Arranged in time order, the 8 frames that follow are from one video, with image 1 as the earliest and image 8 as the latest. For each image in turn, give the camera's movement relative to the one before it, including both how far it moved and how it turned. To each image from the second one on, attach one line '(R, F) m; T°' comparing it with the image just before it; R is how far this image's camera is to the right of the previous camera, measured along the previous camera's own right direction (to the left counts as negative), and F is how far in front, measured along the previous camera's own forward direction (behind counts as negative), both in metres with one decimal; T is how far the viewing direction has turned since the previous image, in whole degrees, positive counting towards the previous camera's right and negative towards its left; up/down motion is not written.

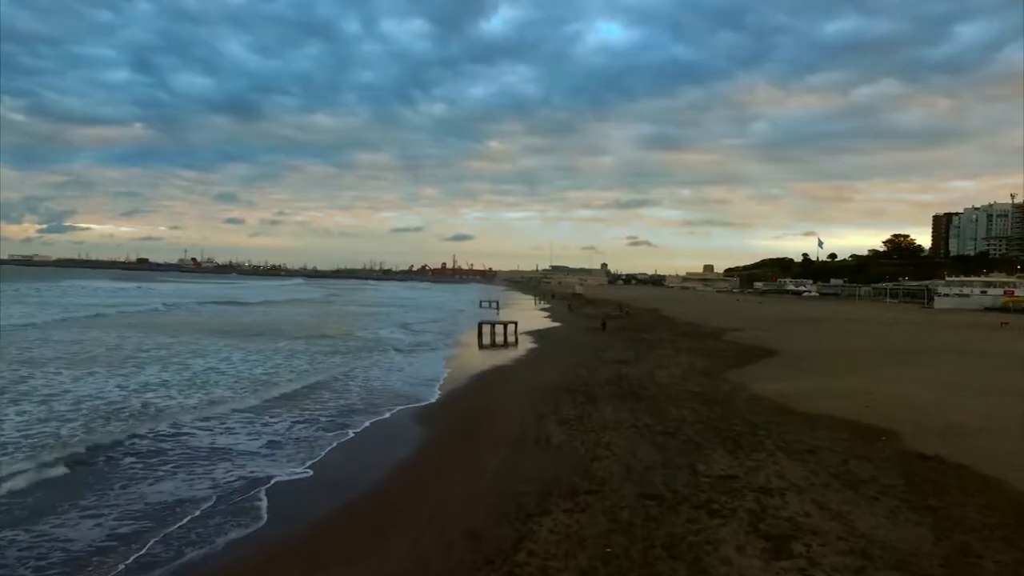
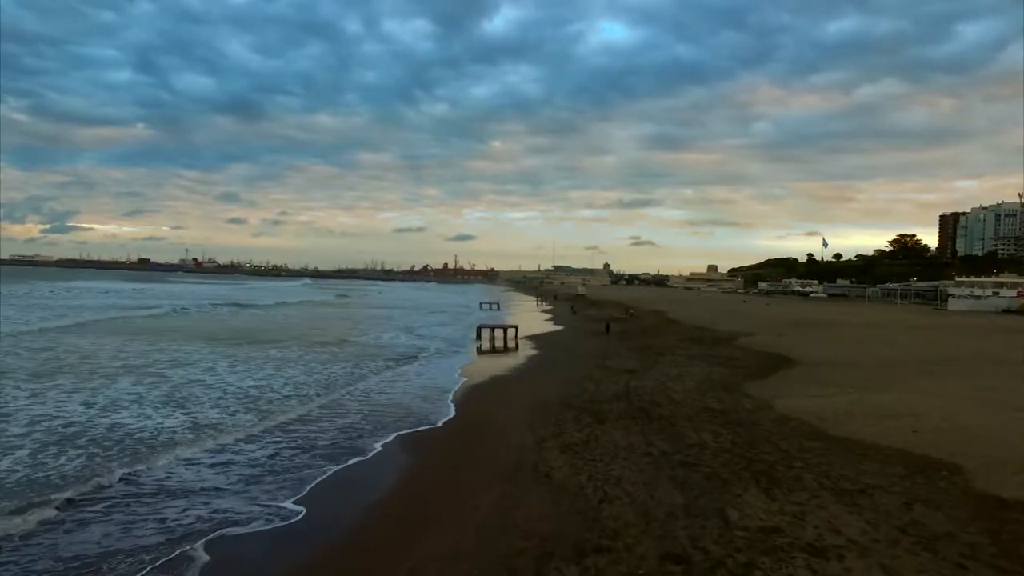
(+0.1, +1.3) m; 0°
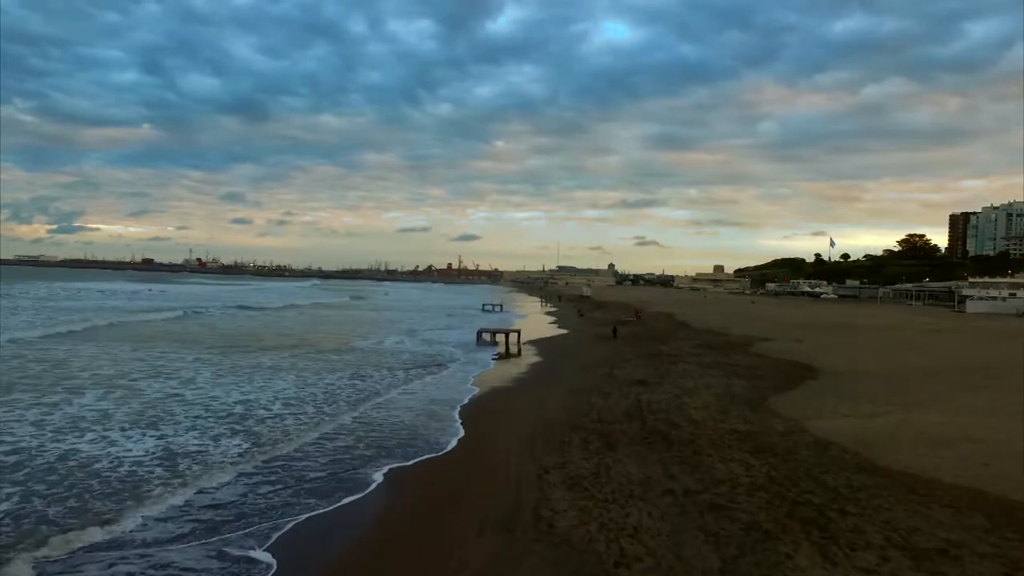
(+0.1, +1.4) m; 0°
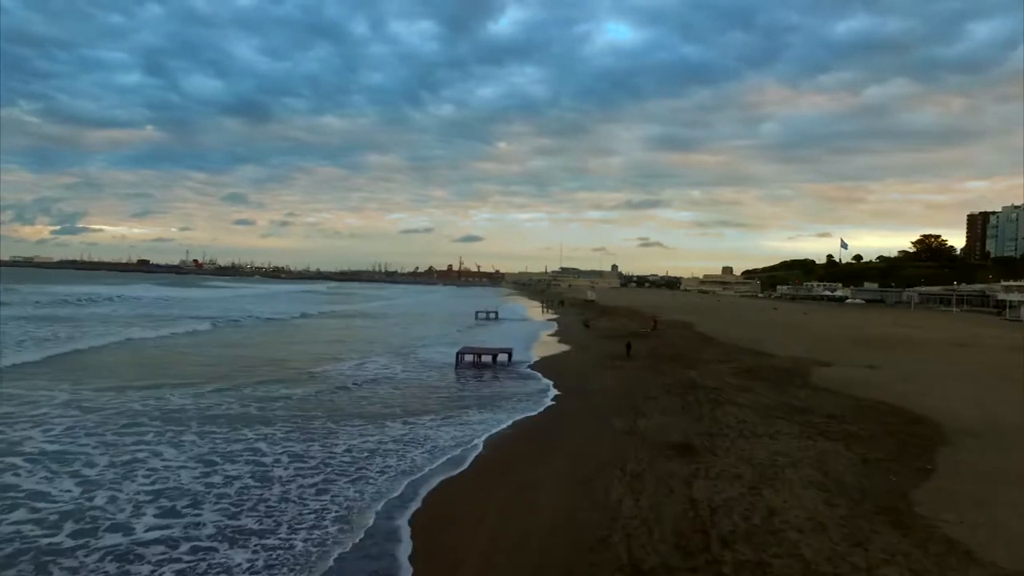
(+0.3, +4.9) m; 0°
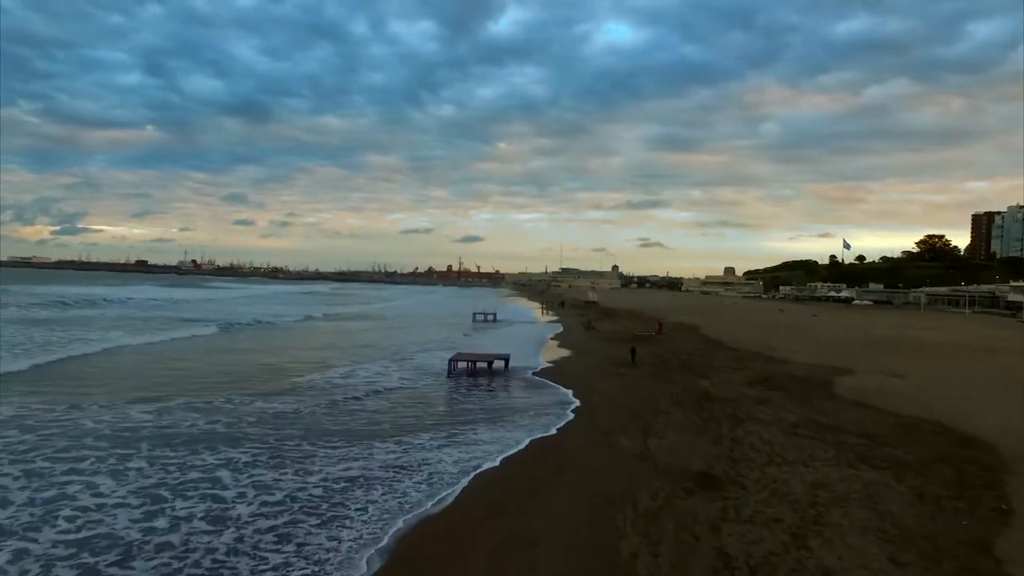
(0.0, +1.3) m; 0°
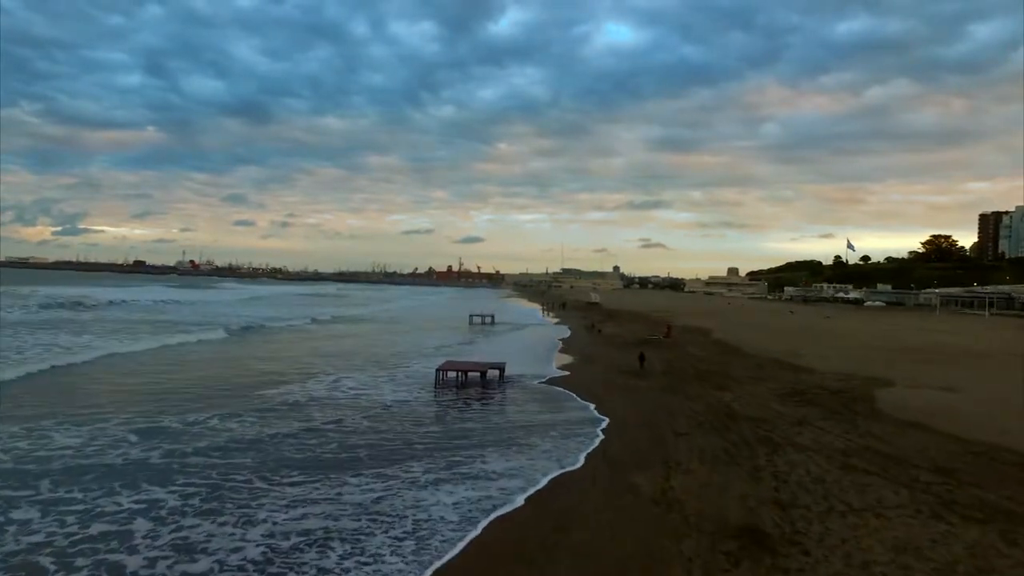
(+0.1, +1.9) m; 0°
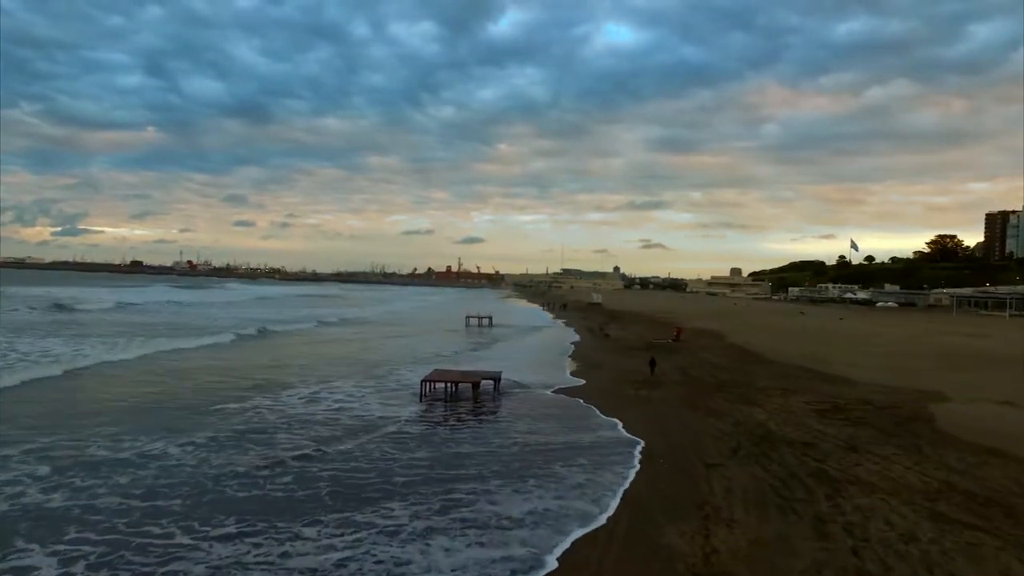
(+0.1, +2.0) m; 0°
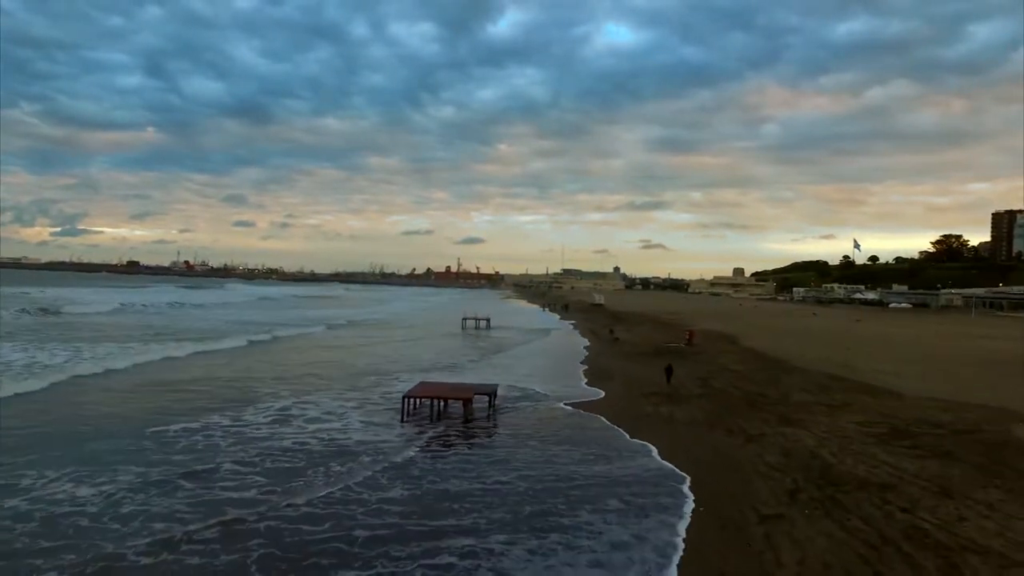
(0.0, +1.8) m; 0°
